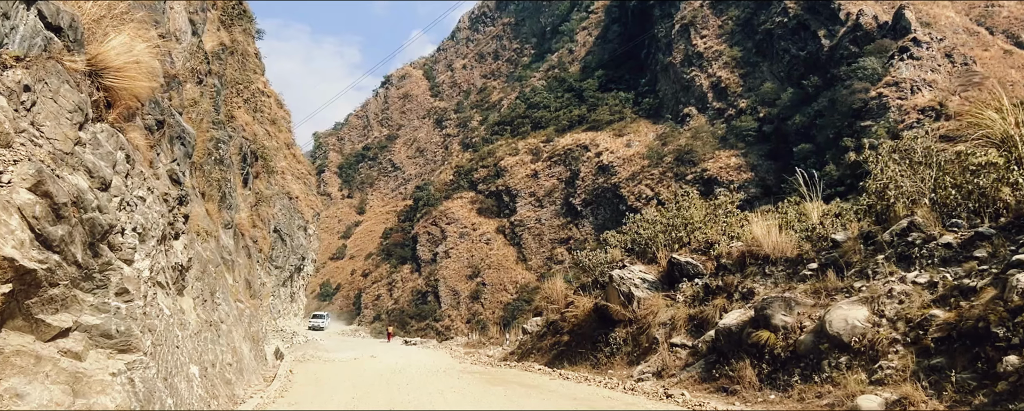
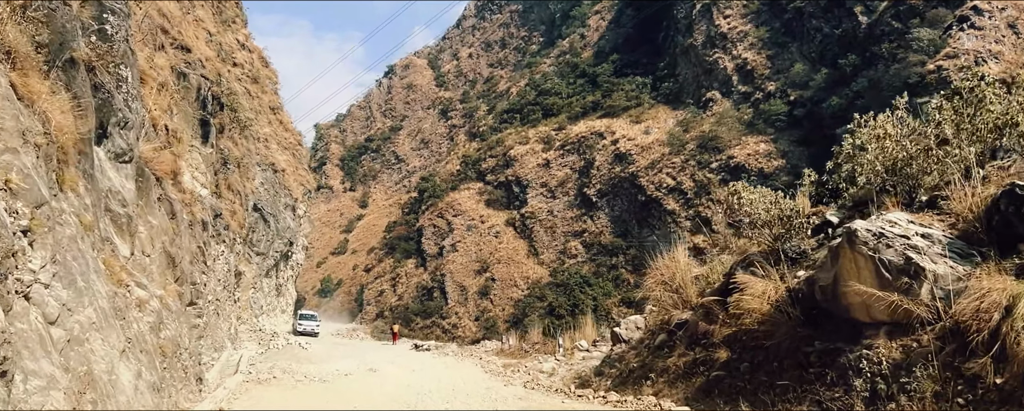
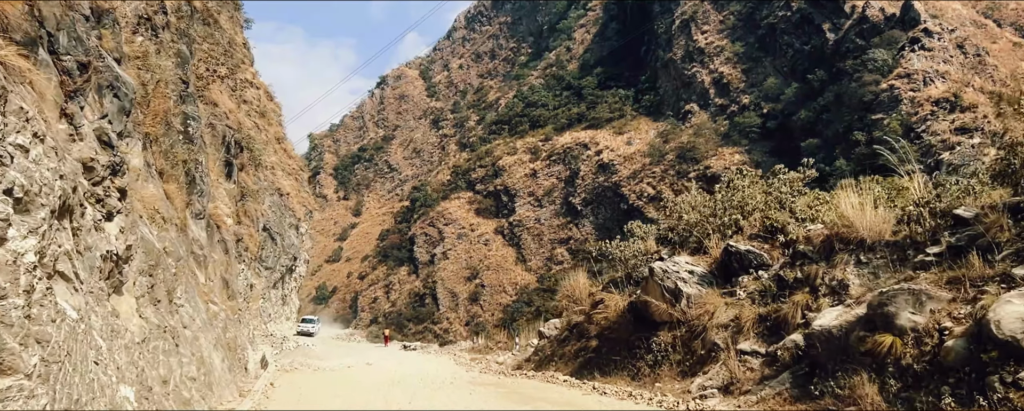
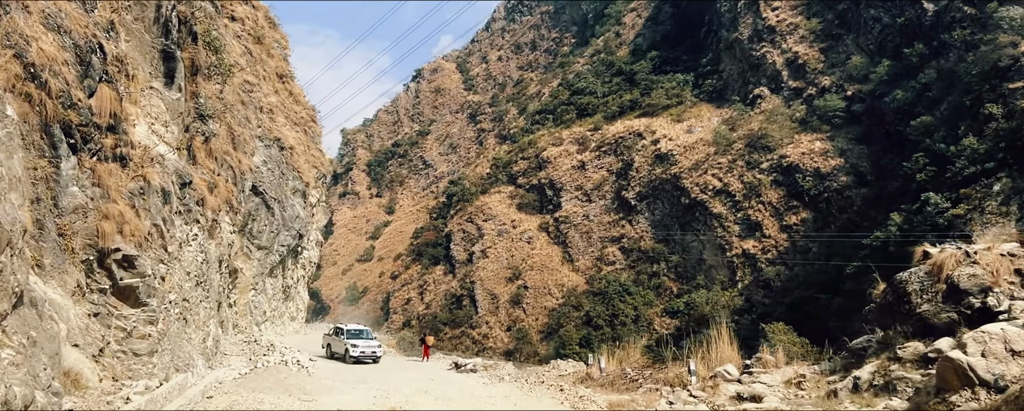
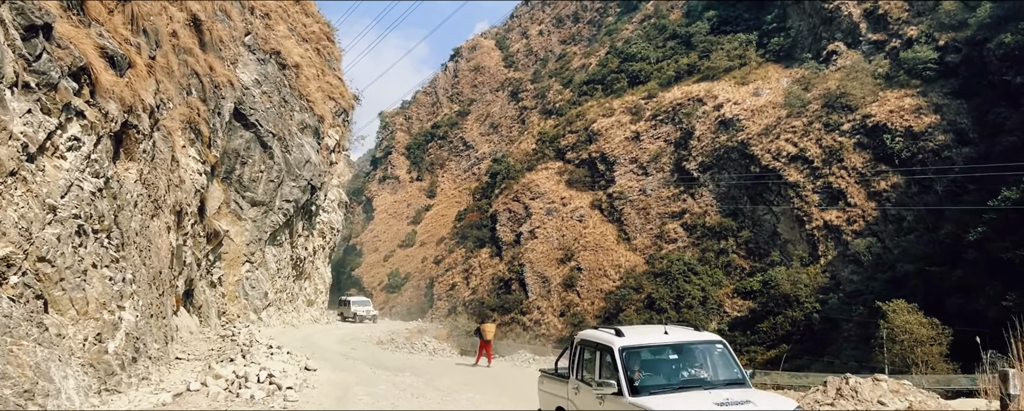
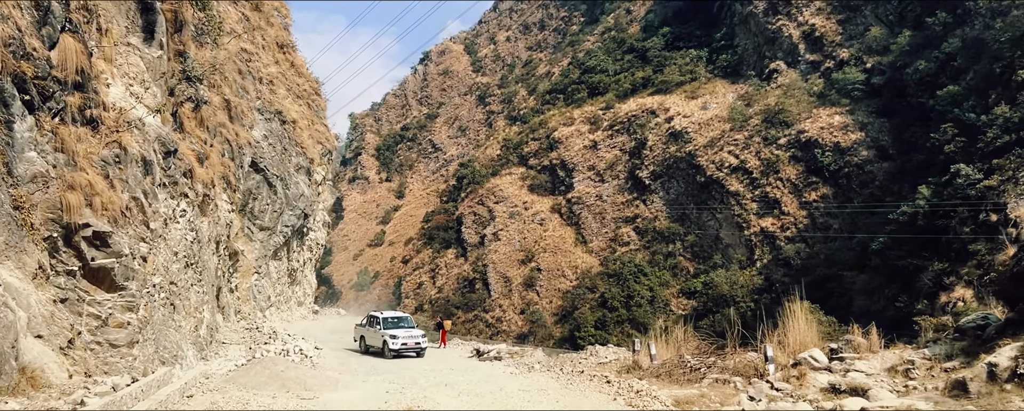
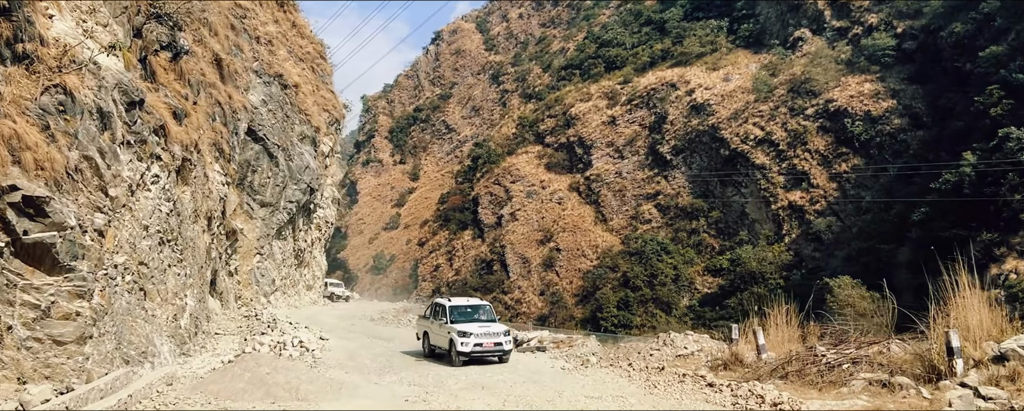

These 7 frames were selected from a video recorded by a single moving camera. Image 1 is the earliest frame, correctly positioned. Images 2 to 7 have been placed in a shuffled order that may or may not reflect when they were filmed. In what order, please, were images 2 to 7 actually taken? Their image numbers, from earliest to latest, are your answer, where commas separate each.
3, 2, 4, 6, 7, 5
